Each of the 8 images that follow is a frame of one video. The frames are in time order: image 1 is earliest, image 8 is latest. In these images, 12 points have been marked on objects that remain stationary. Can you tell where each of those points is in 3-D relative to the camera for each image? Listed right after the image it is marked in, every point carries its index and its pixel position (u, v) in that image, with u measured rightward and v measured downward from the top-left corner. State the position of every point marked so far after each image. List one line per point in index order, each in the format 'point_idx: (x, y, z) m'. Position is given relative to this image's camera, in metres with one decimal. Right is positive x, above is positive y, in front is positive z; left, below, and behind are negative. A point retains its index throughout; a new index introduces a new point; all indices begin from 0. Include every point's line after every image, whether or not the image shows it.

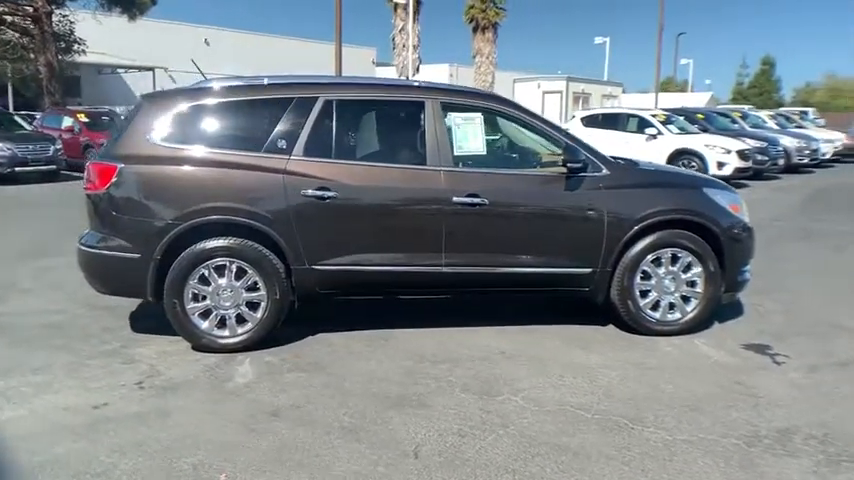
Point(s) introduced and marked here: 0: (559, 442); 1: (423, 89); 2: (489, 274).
0: (+0.7, -1.1, +3.9) m
1: (0.0, +1.2, +5.5) m
2: (+0.5, -0.3, +5.5) m
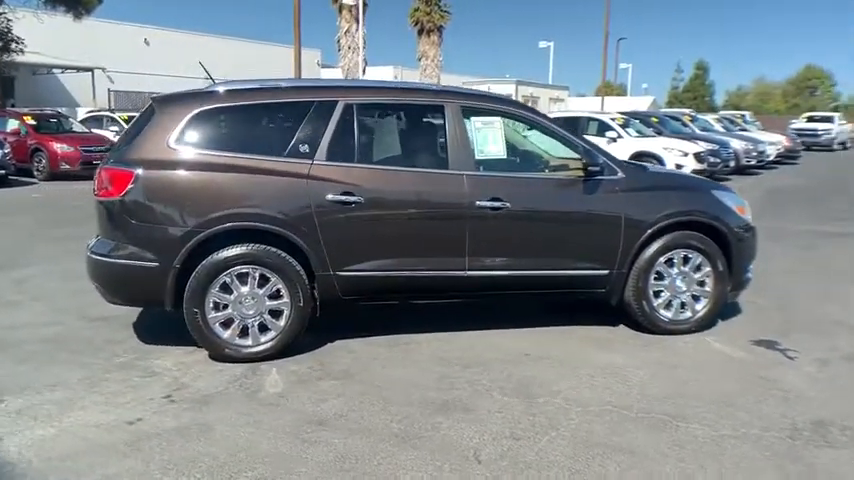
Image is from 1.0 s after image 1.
0: (+1.1, -1.1, +3.9) m
1: (+0.1, +1.2, +5.5) m
2: (+0.7, -0.3, +5.6) m
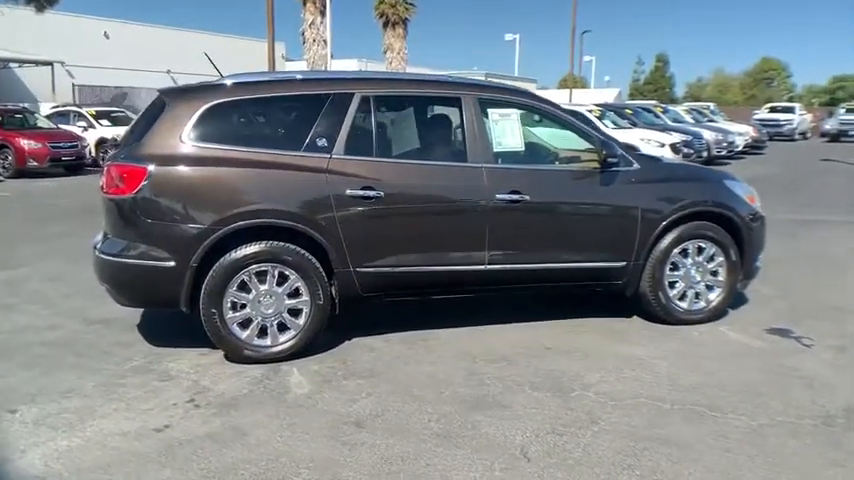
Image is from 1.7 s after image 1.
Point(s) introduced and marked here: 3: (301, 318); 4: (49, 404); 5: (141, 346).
0: (+1.3, -1.1, +3.9) m
1: (+0.2, +1.2, +5.4) m
2: (+0.8, -0.2, +5.5) m
3: (-0.9, -0.6, +5.1) m
4: (-2.3, -1.0, +4.3) m
5: (-2.2, -0.8, +5.4) m
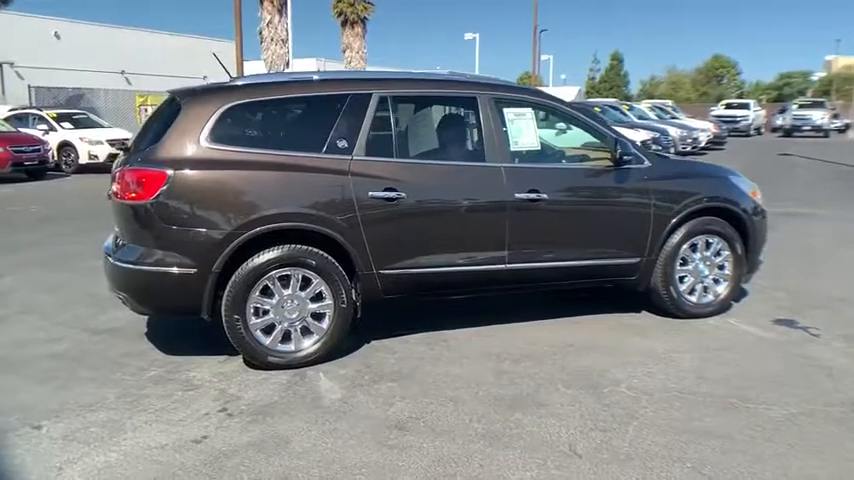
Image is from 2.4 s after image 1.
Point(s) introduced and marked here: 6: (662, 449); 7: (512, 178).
0: (+1.5, -1.1, +4.0) m
1: (+0.4, +1.2, +5.4) m
2: (+0.9, -0.2, +5.6) m
3: (-0.7, -0.6, +5.0) m
4: (-2.1, -1.1, +4.2) m
5: (-2.0, -0.9, +5.2) m
6: (+1.2, -1.1, +3.7) m
7: (+0.6, +0.5, +5.3) m
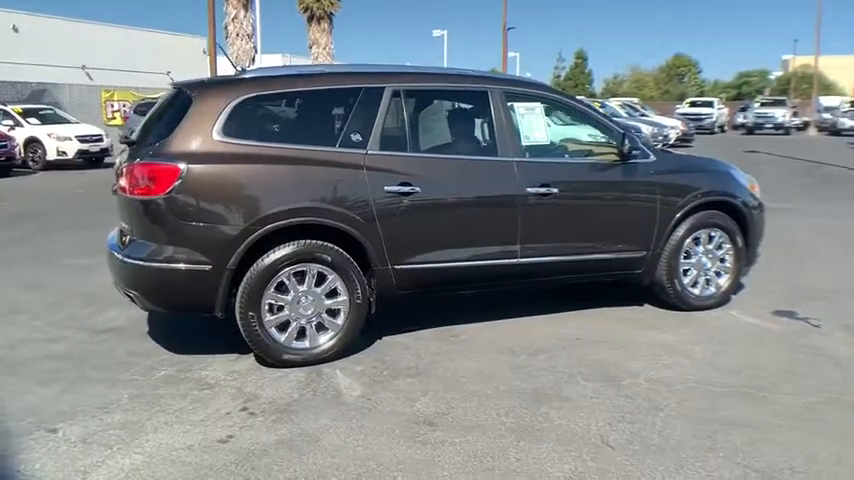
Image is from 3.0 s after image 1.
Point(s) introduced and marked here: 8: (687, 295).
0: (+1.7, -1.0, +4.1) m
1: (+0.4, +1.2, +5.4) m
2: (+1.0, -0.2, +5.6) m
3: (-0.6, -0.5, +4.9) m
4: (-1.9, -1.0, +4.1) m
5: (-1.9, -0.8, +5.1) m
6: (+1.4, -1.1, +3.8) m
7: (+0.7, +0.5, +5.3) m
8: (+2.2, -0.5, +6.0) m
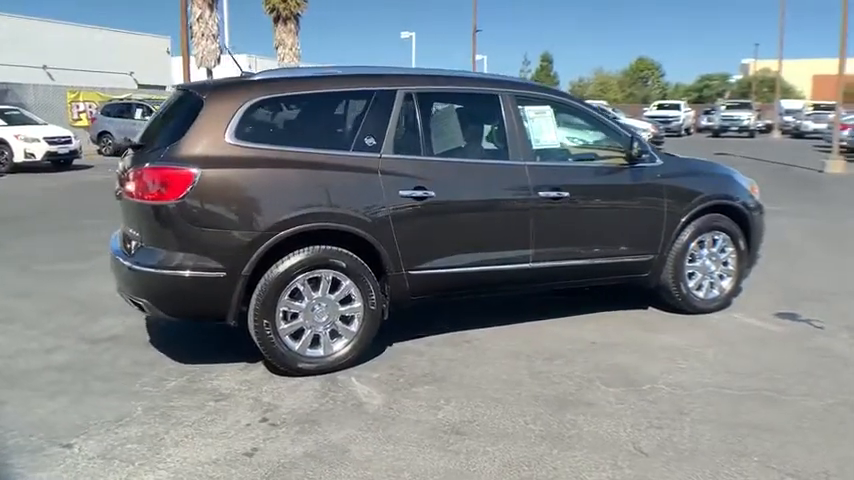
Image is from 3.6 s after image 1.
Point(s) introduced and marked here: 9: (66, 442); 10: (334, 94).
0: (+1.8, -1.0, +4.1) m
1: (+0.5, +1.2, +5.4) m
2: (+1.1, -0.2, +5.6) m
3: (-0.5, -0.6, +4.8) m
4: (-1.8, -1.1, +3.9) m
5: (-1.8, -0.9, +5.0) m
6: (+1.6, -1.1, +3.8) m
7: (+0.8, +0.5, +5.3) m
8: (+2.3, -0.5, +6.0) m
9: (-2.0, -1.1, +3.8) m
10: (-0.7, +1.0, +4.9) m
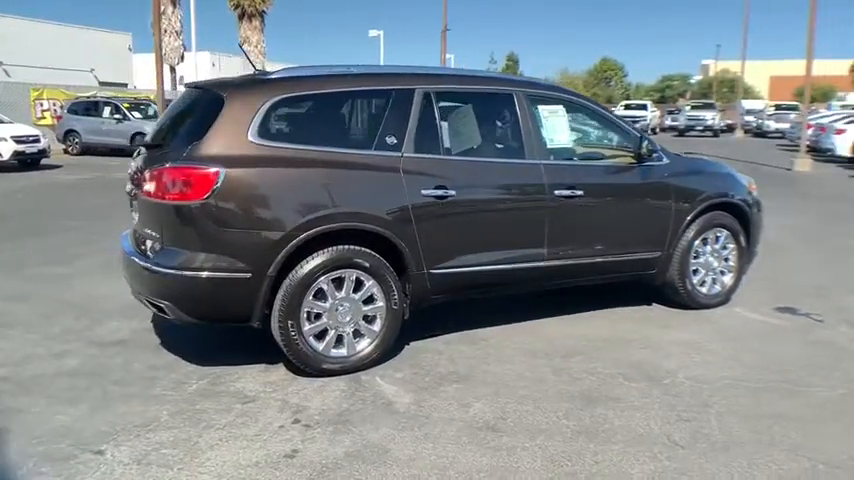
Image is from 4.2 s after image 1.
0: (+2.0, -1.0, +4.2) m
1: (+0.6, +1.2, +5.4) m
2: (+1.2, -0.2, +5.6) m
3: (-0.4, -0.6, +4.8) m
4: (-1.6, -1.1, +3.8) m
5: (-1.7, -0.9, +4.9) m
6: (+1.8, -1.1, +3.9) m
7: (+0.9, +0.5, +5.4) m
8: (+2.4, -0.5, +6.2) m
9: (-1.7, -1.1, +3.7) m
10: (-0.5, +1.0, +4.9) m
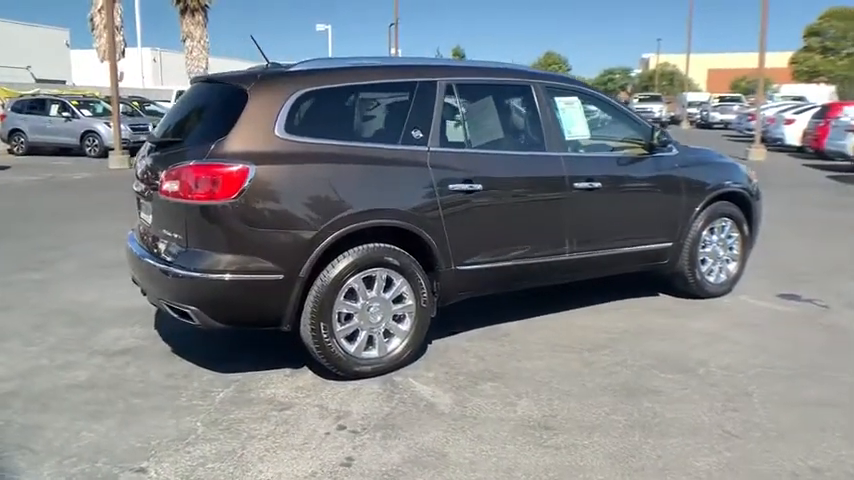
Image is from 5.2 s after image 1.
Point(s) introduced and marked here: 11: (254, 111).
0: (+2.3, -0.9, +4.2) m
1: (+0.7, +1.3, +5.4) m
2: (+1.3, -0.1, +5.6) m
3: (-0.1, -0.6, +4.7) m
4: (-1.3, -1.1, +3.6) m
5: (-1.5, -0.9, +4.7) m
6: (+2.1, -1.0, +3.9) m
7: (+1.1, +0.5, +5.3) m
8: (+2.4, -0.4, +6.2) m
9: (-1.4, -1.1, +3.5) m
10: (-0.4, +1.0, +4.7) m
11: (-1.1, +0.8, +4.3) m
